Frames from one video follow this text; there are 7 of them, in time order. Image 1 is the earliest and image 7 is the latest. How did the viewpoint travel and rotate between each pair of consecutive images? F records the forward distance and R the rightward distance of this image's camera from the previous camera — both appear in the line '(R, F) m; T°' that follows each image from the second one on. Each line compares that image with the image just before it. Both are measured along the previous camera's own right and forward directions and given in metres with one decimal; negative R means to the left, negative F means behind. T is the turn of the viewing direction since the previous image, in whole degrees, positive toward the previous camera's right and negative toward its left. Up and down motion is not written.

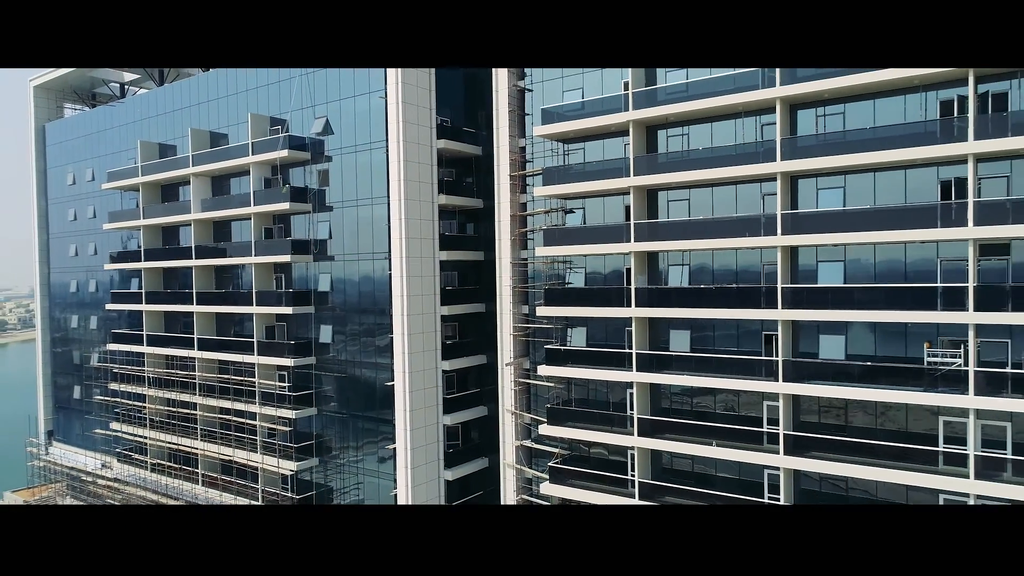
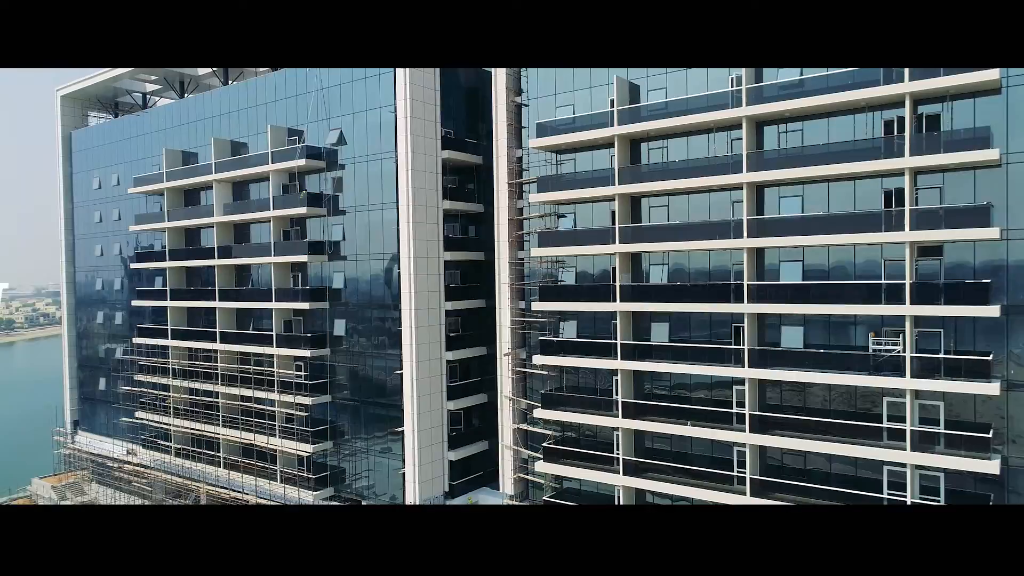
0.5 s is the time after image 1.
(+0.1, -1.4) m; 0°
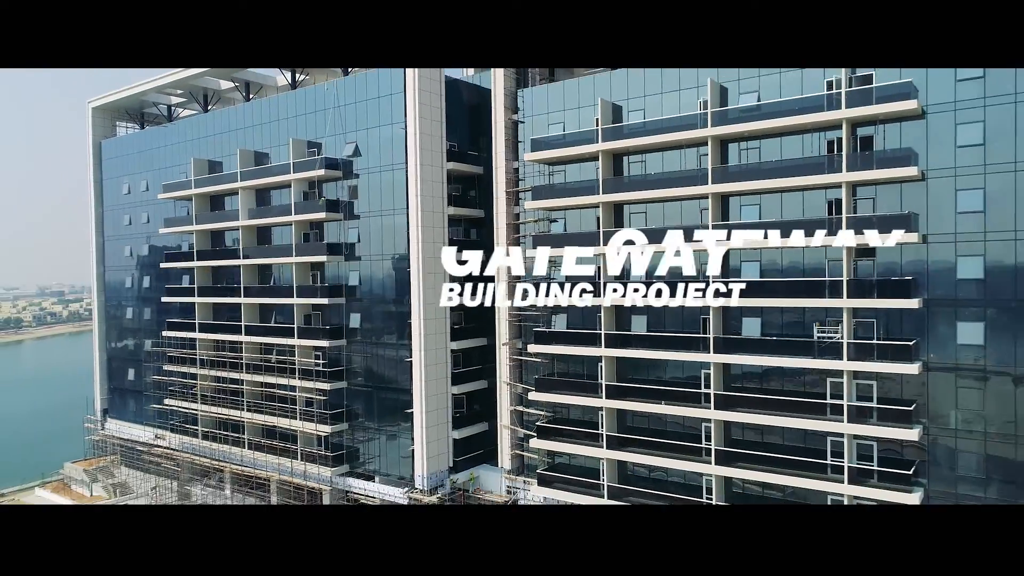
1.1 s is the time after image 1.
(+0.1, -1.8) m; 0°
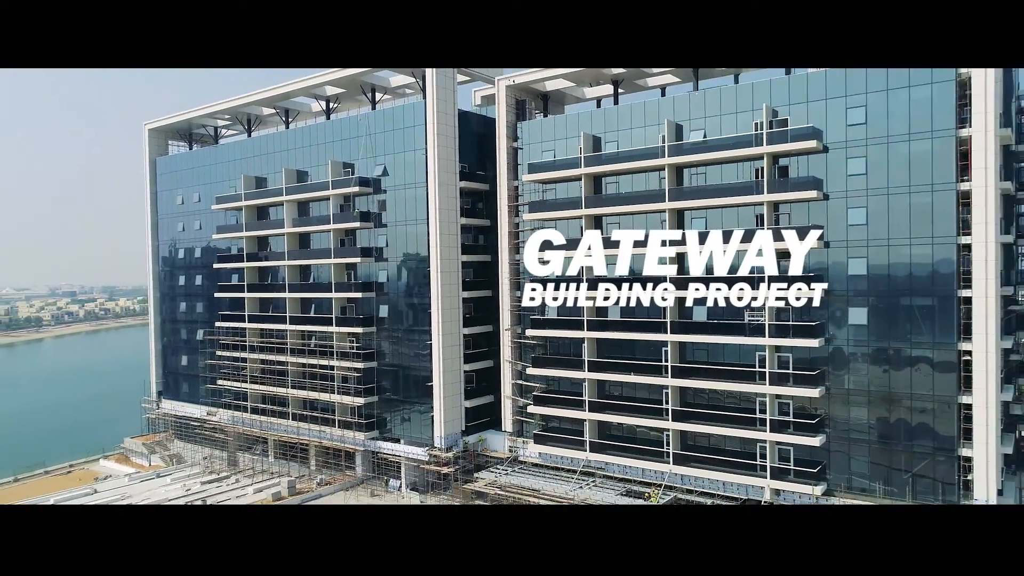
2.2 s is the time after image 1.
(0.0, -3.8) m; 0°
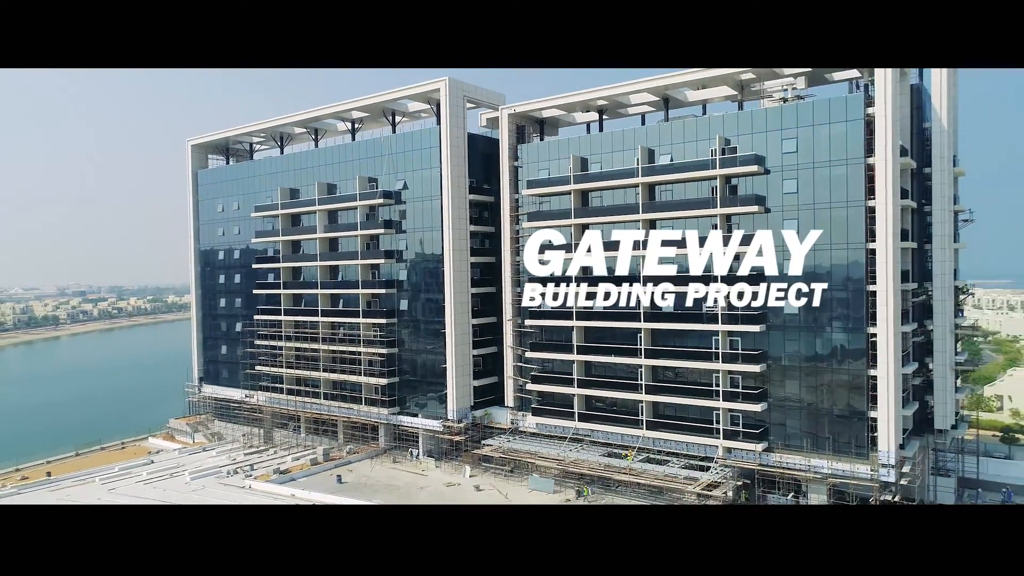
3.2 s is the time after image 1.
(0.0, -3.8) m; 0°
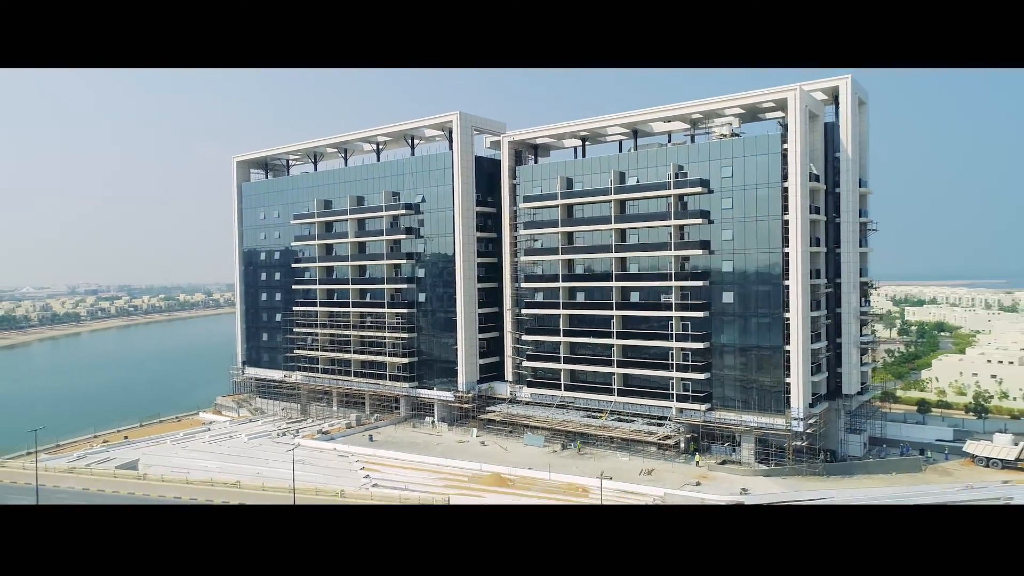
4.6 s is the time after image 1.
(+0.2, -5.4) m; 0°
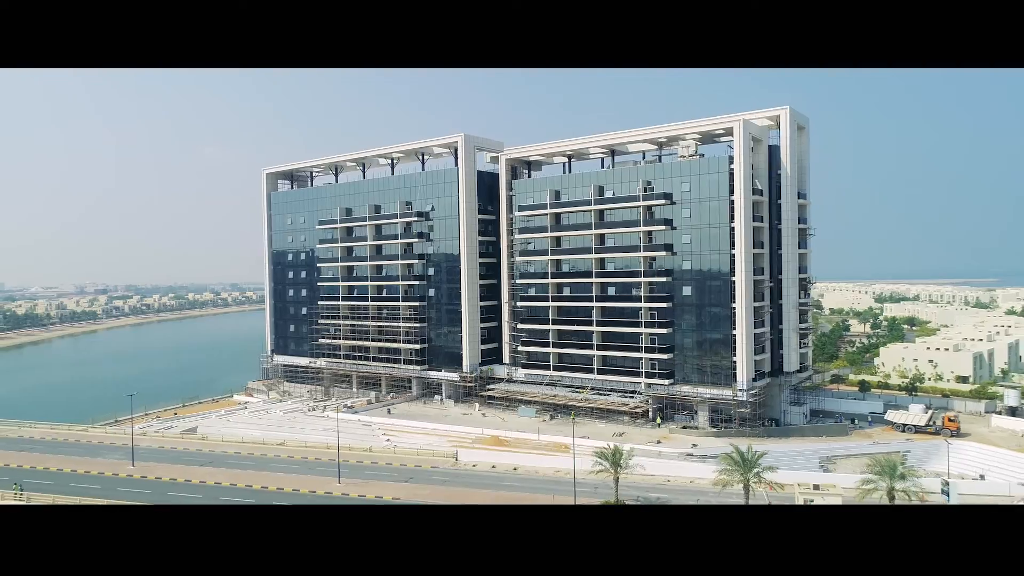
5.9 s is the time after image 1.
(+0.3, -5.1) m; 0°
